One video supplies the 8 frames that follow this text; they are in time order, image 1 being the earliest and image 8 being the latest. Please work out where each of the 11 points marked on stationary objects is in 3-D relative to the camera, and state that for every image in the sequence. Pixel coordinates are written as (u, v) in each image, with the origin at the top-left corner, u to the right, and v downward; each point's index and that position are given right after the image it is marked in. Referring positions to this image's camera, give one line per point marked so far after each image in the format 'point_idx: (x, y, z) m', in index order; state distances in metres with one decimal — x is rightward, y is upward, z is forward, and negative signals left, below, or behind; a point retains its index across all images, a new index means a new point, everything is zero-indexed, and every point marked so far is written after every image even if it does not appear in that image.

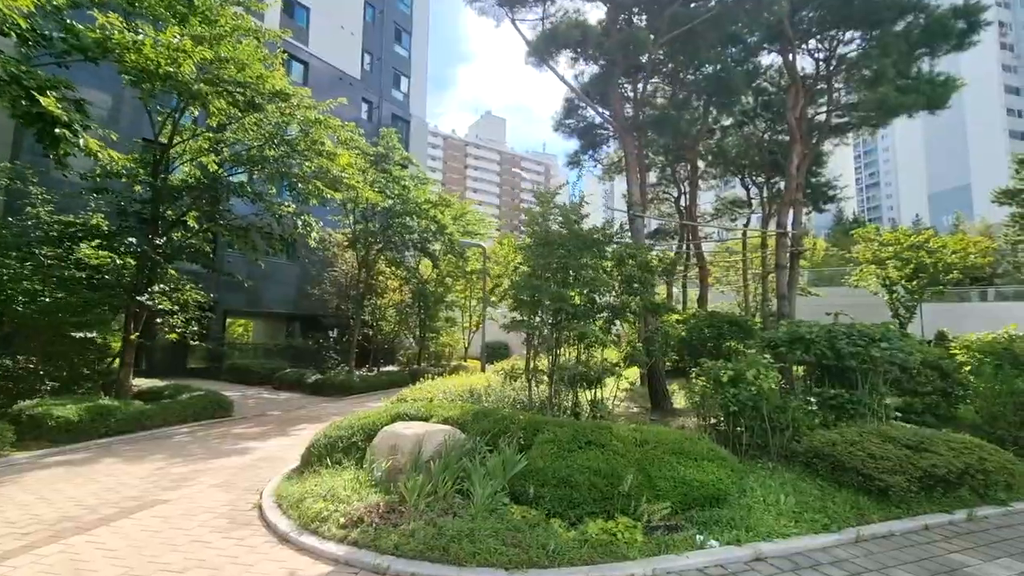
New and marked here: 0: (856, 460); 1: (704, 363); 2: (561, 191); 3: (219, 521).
0: (+3.2, -1.6, +4.5) m
1: (+2.3, -0.9, +5.9) m
2: (+0.7, +1.4, +7.1) m
3: (-2.5, -2.0, +4.1) m
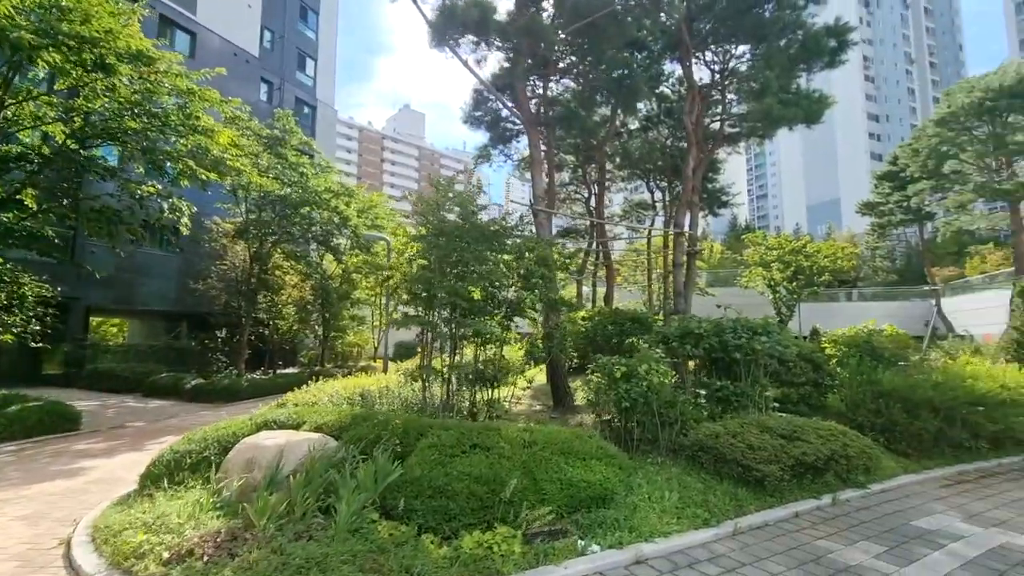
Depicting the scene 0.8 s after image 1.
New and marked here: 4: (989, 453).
0: (+2.1, -1.5, +4.6) m
1: (+1.1, -0.9, +5.9) m
2: (-0.8, +1.5, +6.8) m
3: (-3.4, -1.9, +3.3) m
4: (+5.9, -2.1, +6.1) m
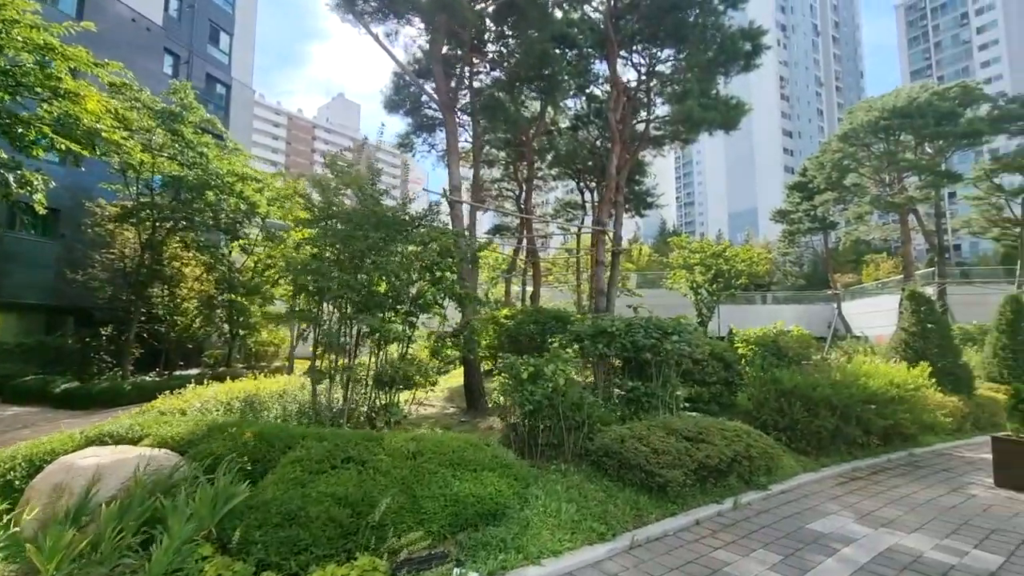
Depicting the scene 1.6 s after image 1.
0: (+1.1, -1.5, +4.3) m
1: (-0.1, -0.8, +5.5) m
2: (-1.9, +1.6, +6.1) m
3: (-4.2, -1.8, +2.4) m
4: (+4.7, -2.1, +6.3) m
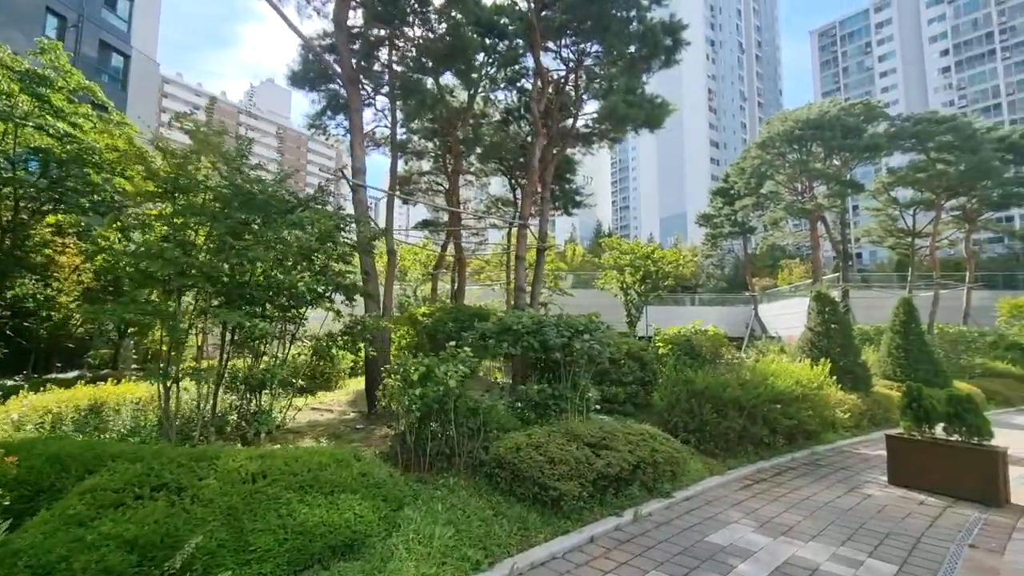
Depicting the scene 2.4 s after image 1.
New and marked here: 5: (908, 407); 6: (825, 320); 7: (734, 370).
0: (+0.2, -1.4, +3.9) m
1: (-1.1, -0.7, +4.9) m
2: (-3.0, +1.7, +5.3) m
3: (-4.9, -1.6, +1.3) m
4: (+3.5, -2.1, +6.3) m
5: (+4.1, -1.2, +5.0) m
6: (+5.9, -0.6, +9.1) m
7: (+3.1, -1.1, +6.9) m
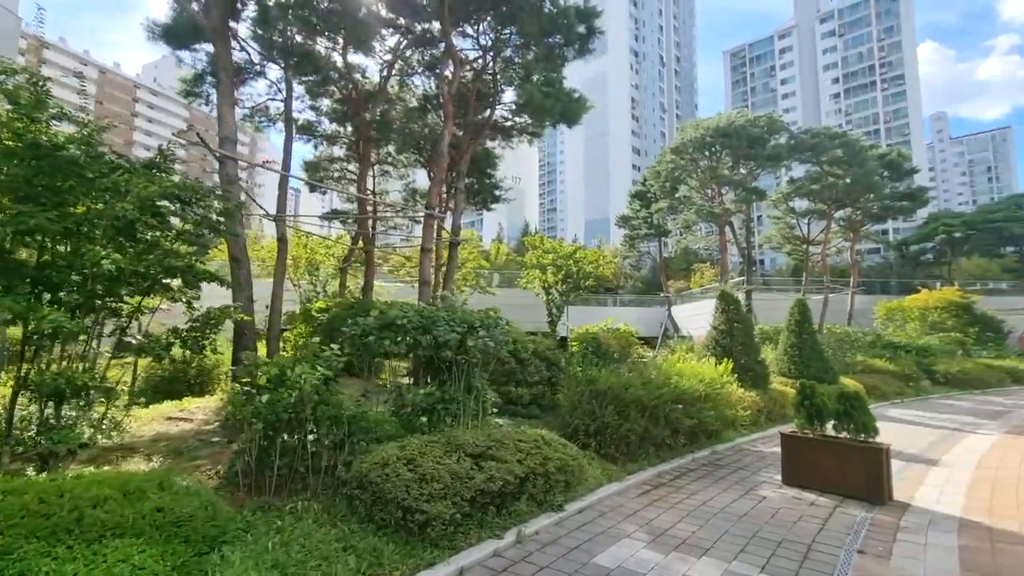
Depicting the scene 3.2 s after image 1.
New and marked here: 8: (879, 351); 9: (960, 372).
0: (-0.8, -1.3, +3.3) m
1: (-2.2, -0.6, +4.1) m
2: (-4.1, +1.8, +4.2) m
3: (-5.4, -1.4, 0.0) m
4: (+2.2, -2.0, +6.1) m
5: (+2.9, -1.2, +5.0) m
6: (+4.1, -0.6, +9.3) m
7: (+1.7, -1.1, +6.6) m
8: (+11.8, -2.0, +15.7) m
9: (+14.2, -2.6, +15.4) m
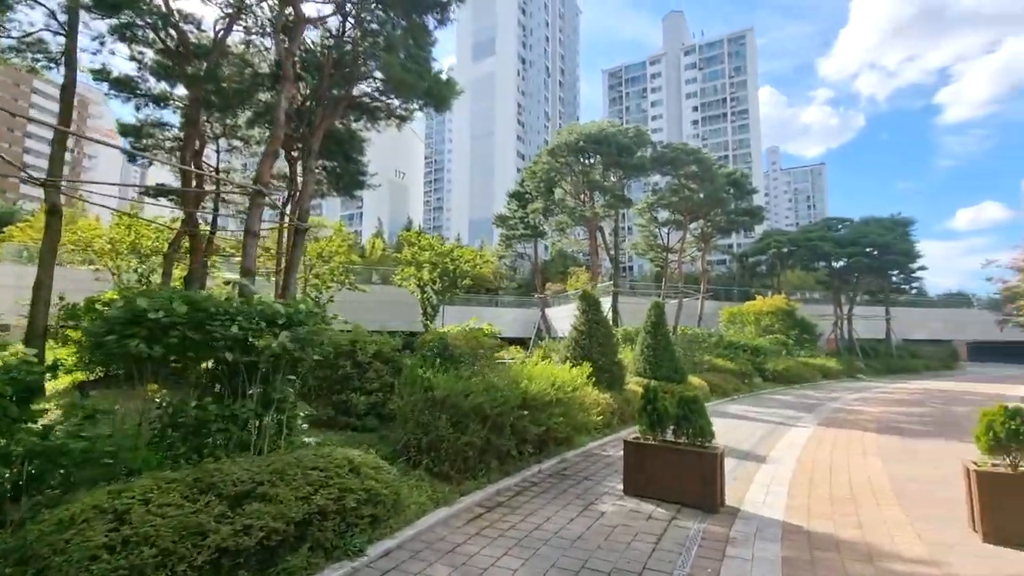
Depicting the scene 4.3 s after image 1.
0: (-1.9, -1.2, +2.2) m
1: (-3.5, -0.4, +2.7) m
2: (-5.3, +2.0, +2.4) m
3: (-5.7, -1.2, -2.1) m
4: (+0.2, -2.0, +5.7) m
5: (+1.3, -1.2, +4.7) m
6: (+1.4, -0.6, +9.2) m
7: (-0.3, -1.0, +6.0) m
8: (+7.4, -2.2, +17.2) m
9: (+9.7, -2.9, +17.5) m
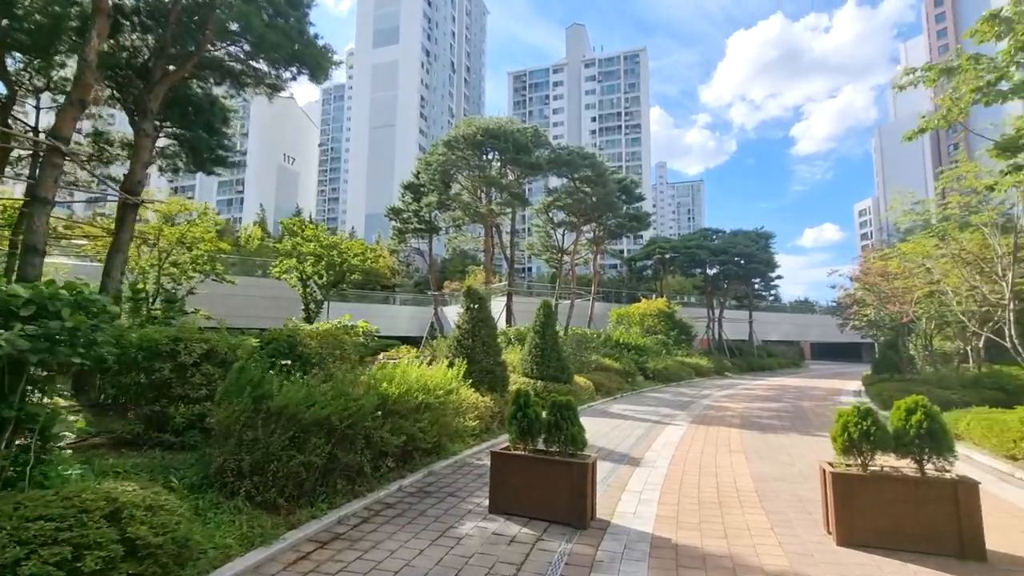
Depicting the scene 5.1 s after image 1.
0: (-2.6, -1.1, +1.1) m
1: (-4.2, -0.3, +1.3) m
2: (-5.9, +2.3, +0.6) m
3: (-5.5, -1.0, -3.8) m
4: (-1.2, -1.9, +5.0) m
5: (0.0, -1.1, +4.2) m
6: (-0.7, -0.5, +8.7) m
7: (-1.8, -0.9, +5.2) m
8: (+3.5, -2.2, +17.7) m
9: (+5.7, -3.0, +18.4) m
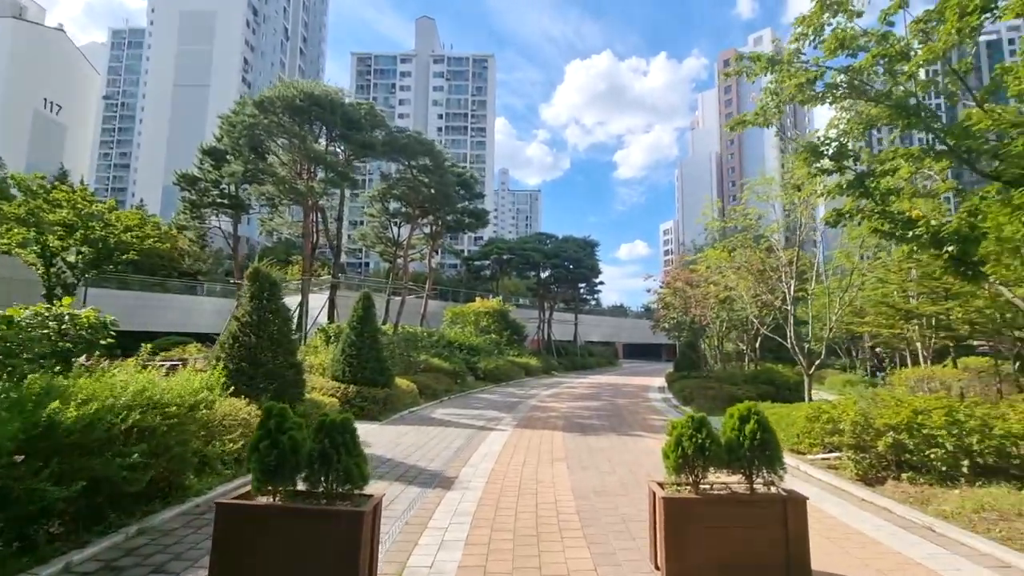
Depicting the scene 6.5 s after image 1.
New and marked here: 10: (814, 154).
0: (-3.0, -0.8, -0.9) m
1: (-4.5, +0.1, -1.3) m
2: (-5.8, +2.7, -2.4) m
3: (-4.1, -0.6, -6.5) m
4: (-2.9, -1.6, +3.2) m
5: (-1.5, -0.9, +2.9) m
6: (-3.5, -0.3, +6.8) m
7: (-3.5, -0.7, +3.2) m
8: (-2.5, -2.1, +16.7) m
9: (-0.7, -3.0, +18.1) m
10: (+3.1, +1.4, +5.1) m
